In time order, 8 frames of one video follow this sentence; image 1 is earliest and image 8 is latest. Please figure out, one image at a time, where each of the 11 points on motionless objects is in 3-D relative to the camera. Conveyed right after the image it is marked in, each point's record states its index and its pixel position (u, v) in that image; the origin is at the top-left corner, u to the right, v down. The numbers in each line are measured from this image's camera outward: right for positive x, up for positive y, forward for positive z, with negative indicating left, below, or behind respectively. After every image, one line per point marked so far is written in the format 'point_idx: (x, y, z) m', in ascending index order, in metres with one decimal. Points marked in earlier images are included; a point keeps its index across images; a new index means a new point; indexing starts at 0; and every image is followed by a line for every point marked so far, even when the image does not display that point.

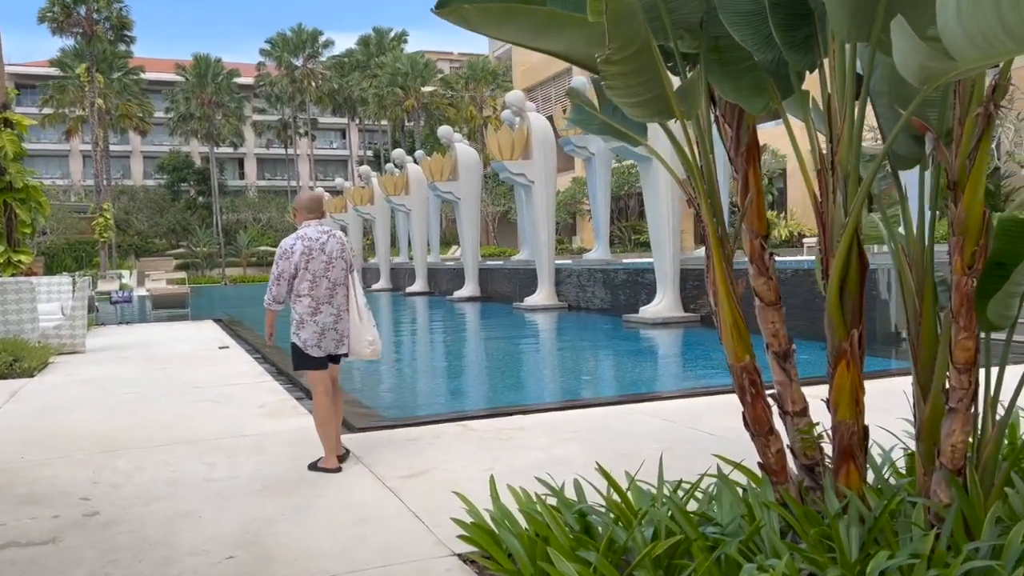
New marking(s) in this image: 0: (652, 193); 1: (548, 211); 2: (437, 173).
0: (+1.7, +1.2, +10.5) m
1: (+0.6, +1.3, +13.9) m
2: (-1.6, +2.4, +17.8) m
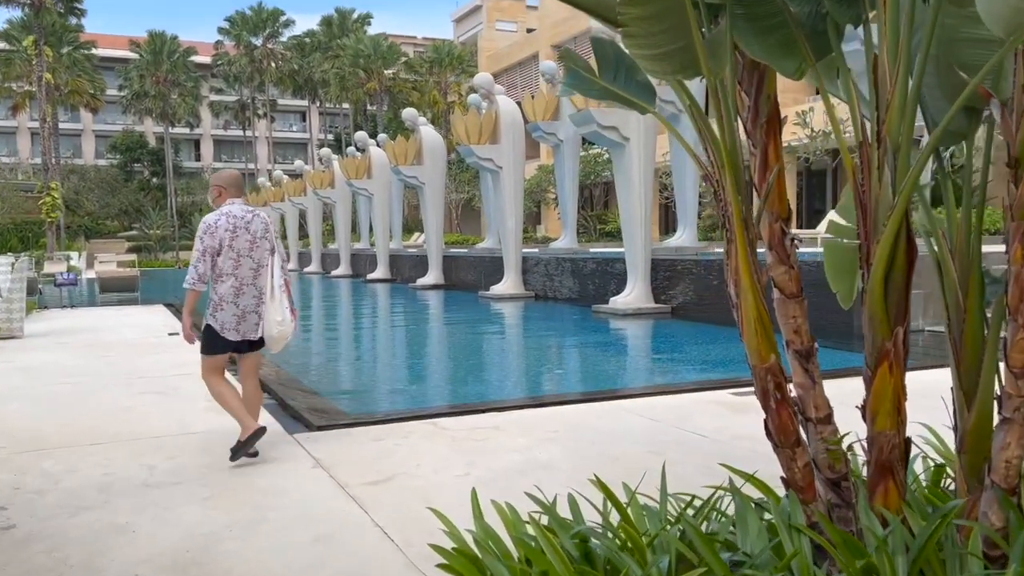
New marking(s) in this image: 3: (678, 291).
0: (+1.4, +1.3, +10.2) m
1: (+0.1, +1.5, +13.6) m
2: (-2.3, +2.7, +17.3) m
3: (+2.0, 0.0, +10.2) m
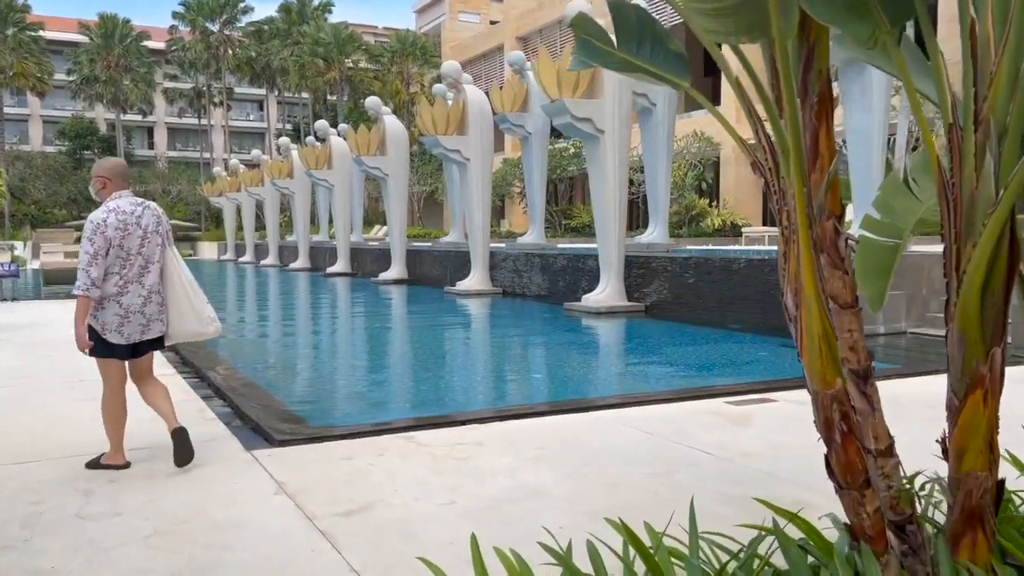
0: (+1.0, +1.3, +9.8) m
1: (-0.4, +1.5, +13.2) m
2: (-3.0, +2.8, +16.8) m
3: (+1.7, 0.0, +9.9) m
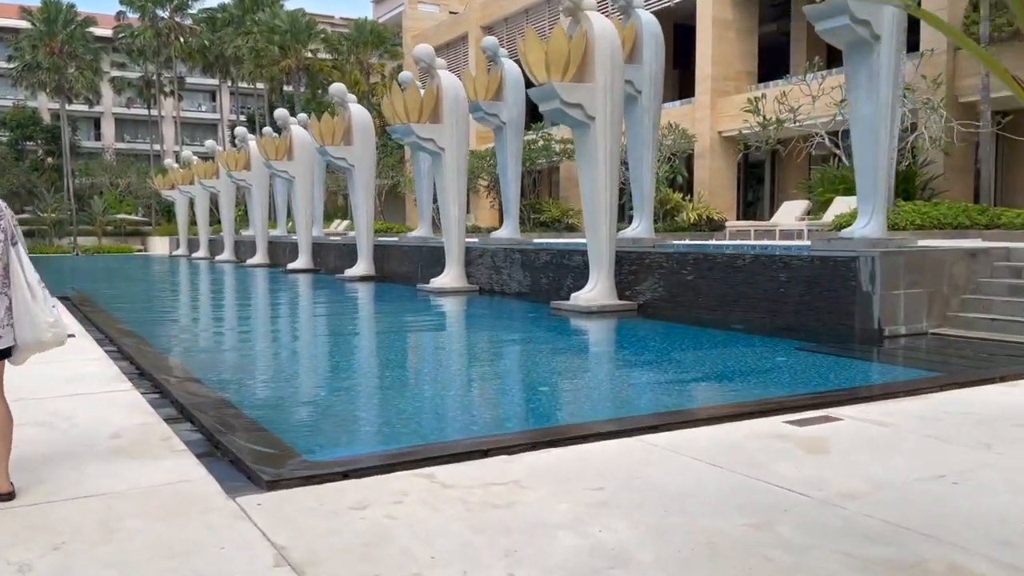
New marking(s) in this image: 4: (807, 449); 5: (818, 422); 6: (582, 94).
0: (+0.8, +1.4, +9.2) m
1: (-0.8, +1.6, +12.5) m
2: (-3.5, +2.9, +15.9) m
3: (+1.5, 0.0, +9.4) m
4: (+1.2, -0.6, +3.3) m
5: (+1.4, -0.6, +3.8) m
6: (+0.8, +2.1, +9.0) m
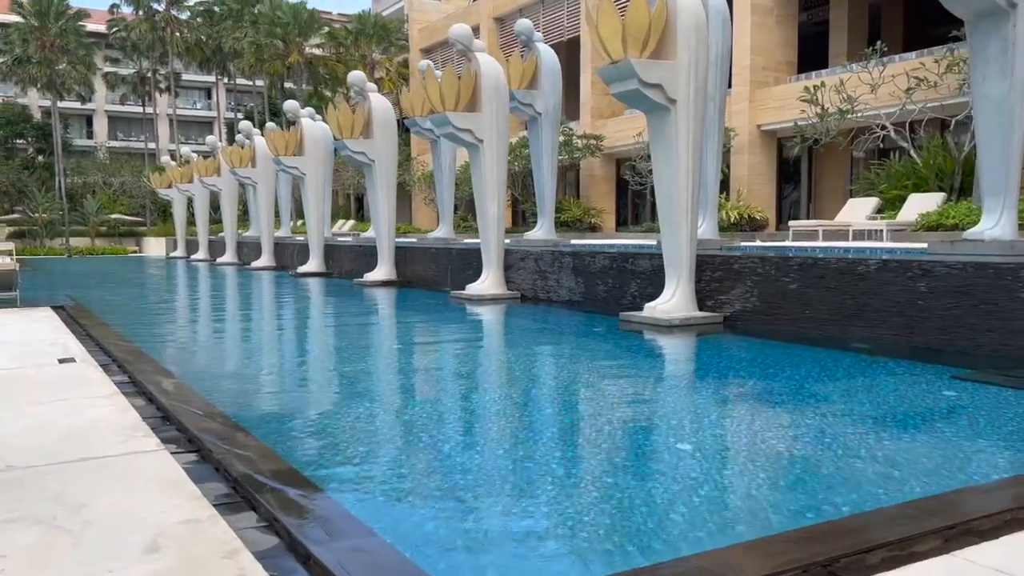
0: (+1.5, +1.3, +8.0) m
1: (-0.2, +1.5, +11.2) m
2: (-2.9, +2.8, +14.7) m
3: (+2.1, -0.1, +8.1) m
4: (+1.9, -0.7, +2.1) m
5: (+2.1, -0.7, +2.6) m
6: (+1.4, +2.0, +7.8) m
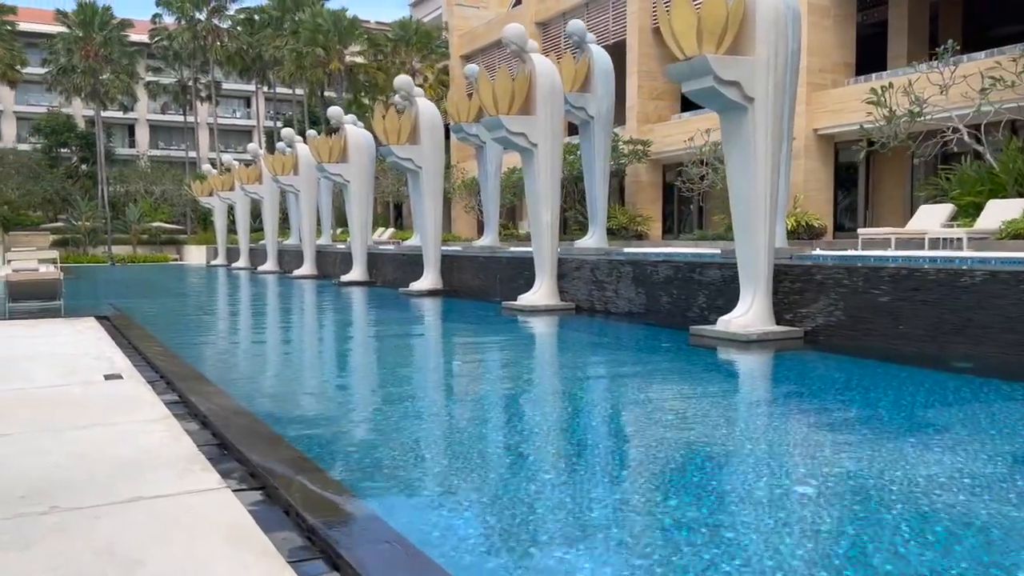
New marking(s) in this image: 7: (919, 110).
0: (+2.1, +1.2, +7.5) m
1: (+0.5, +1.3, +10.8) m
2: (-2.1, +2.6, +14.3) m
3: (+2.7, -0.2, +7.6) m
4: (+2.2, -0.8, +1.6) m
5: (+2.5, -0.8, +2.0) m
6: (+2.0, +1.9, +7.3) m
7: (+6.3, +2.8, +13.0) m
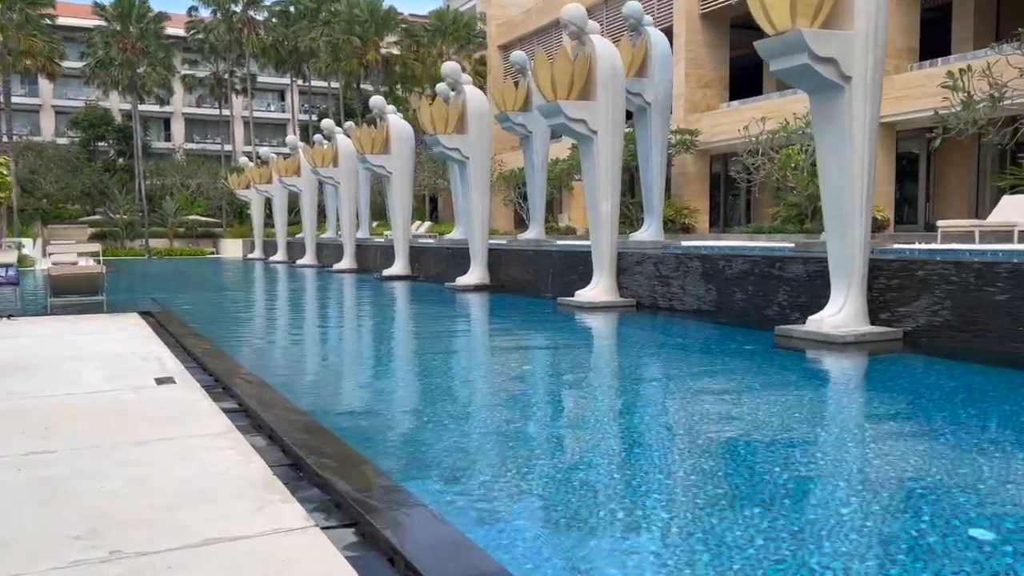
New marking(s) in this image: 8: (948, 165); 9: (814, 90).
0: (+2.7, +1.2, +6.8) m
1: (+1.3, +1.4, +10.2) m
2: (-1.2, +2.7, +13.8) m
3: (+3.3, -0.2, +6.9) m
4: (+2.6, -0.8, +0.9) m
5: (+2.9, -0.8, +1.4) m
6: (+2.6, +1.9, +6.6) m
7: (+7.1, +2.8, +12.2) m
8: (+9.5, +2.9, +18.2) m
9: (+2.5, +1.6, +6.9) m
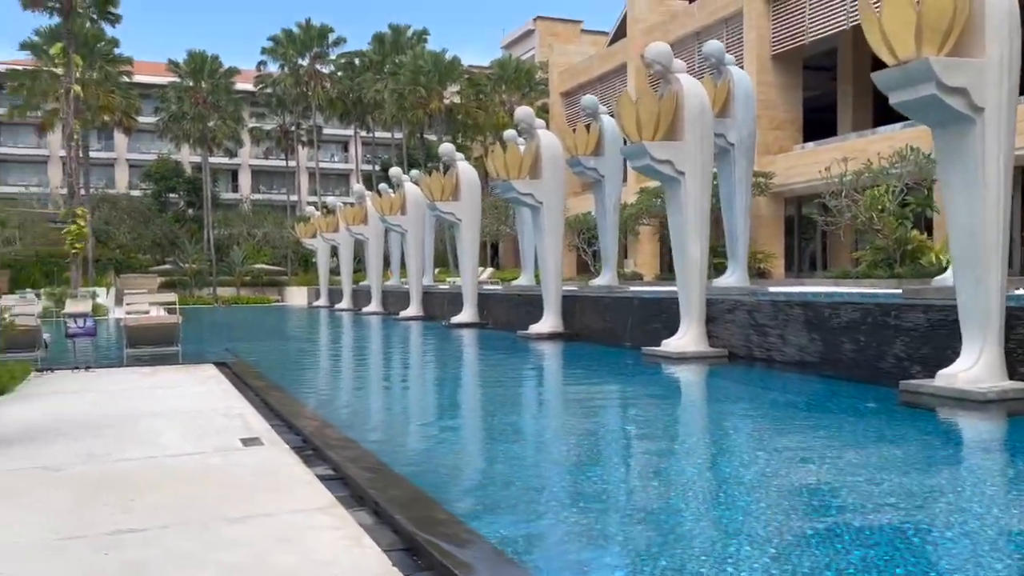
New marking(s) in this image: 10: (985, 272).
0: (+3.4, +0.8, +6.2) m
1: (+2.2, +0.8, +9.7) m
2: (0.0, +1.9, +13.5) m
3: (+4.1, -0.5, +6.2) m
4: (+3.0, -0.9, +0.3) m
5: (+3.3, -0.8, +0.7) m
6: (+3.3, +1.6, +6.1) m
7: (+8.2, +2.2, +11.4) m
8: (+11.0, +1.9, +17.2) m
9: (+3.2, +1.2, +6.3) m
10: (+3.5, +0.1, +6.3) m
